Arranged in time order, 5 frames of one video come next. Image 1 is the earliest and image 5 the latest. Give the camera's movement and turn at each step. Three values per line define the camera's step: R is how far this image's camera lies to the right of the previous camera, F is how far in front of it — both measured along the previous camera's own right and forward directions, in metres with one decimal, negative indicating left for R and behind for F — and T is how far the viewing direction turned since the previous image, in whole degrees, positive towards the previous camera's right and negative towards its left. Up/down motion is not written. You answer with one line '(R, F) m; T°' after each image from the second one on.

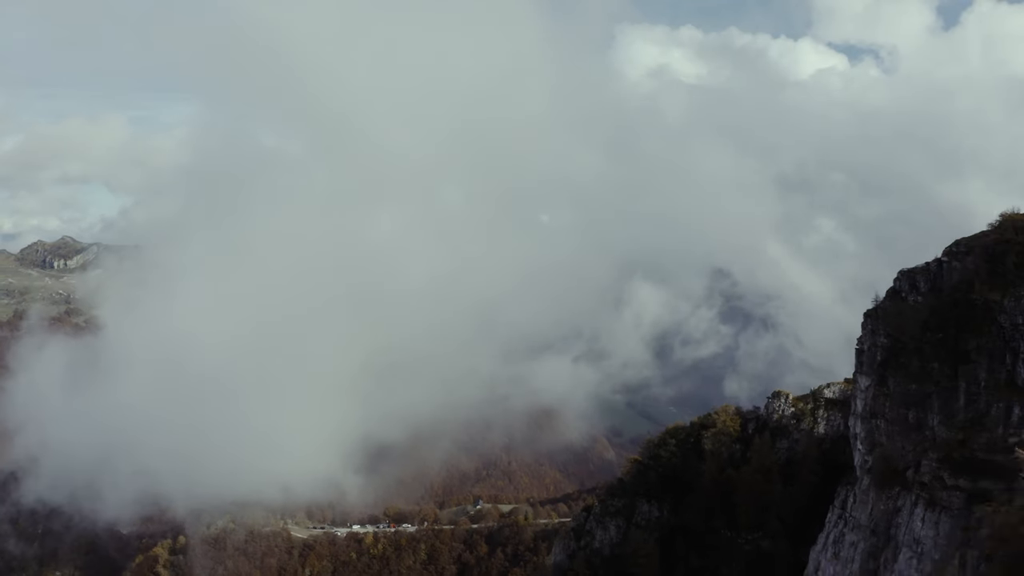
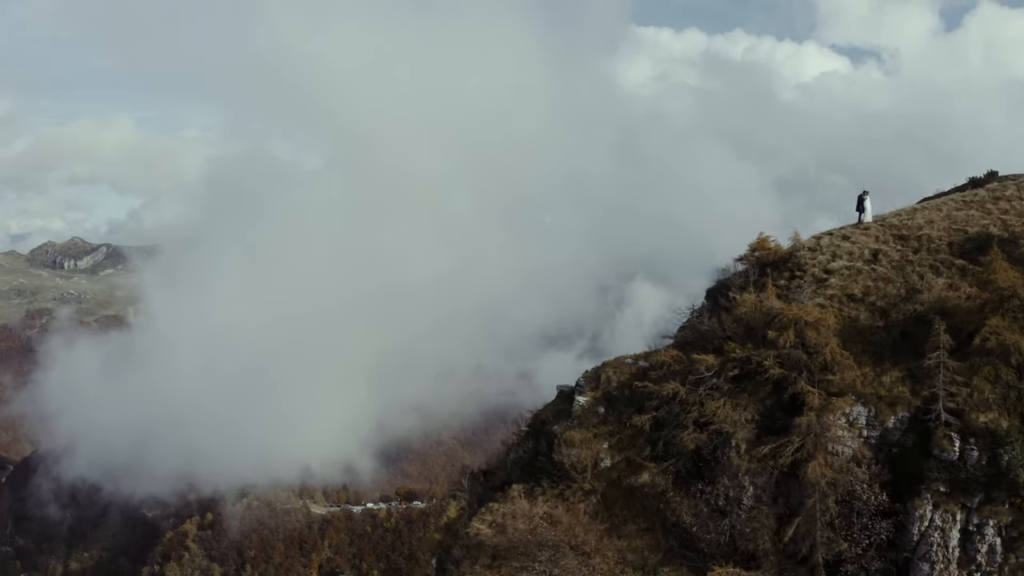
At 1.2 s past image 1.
(+0.2, -4.8) m; 0°
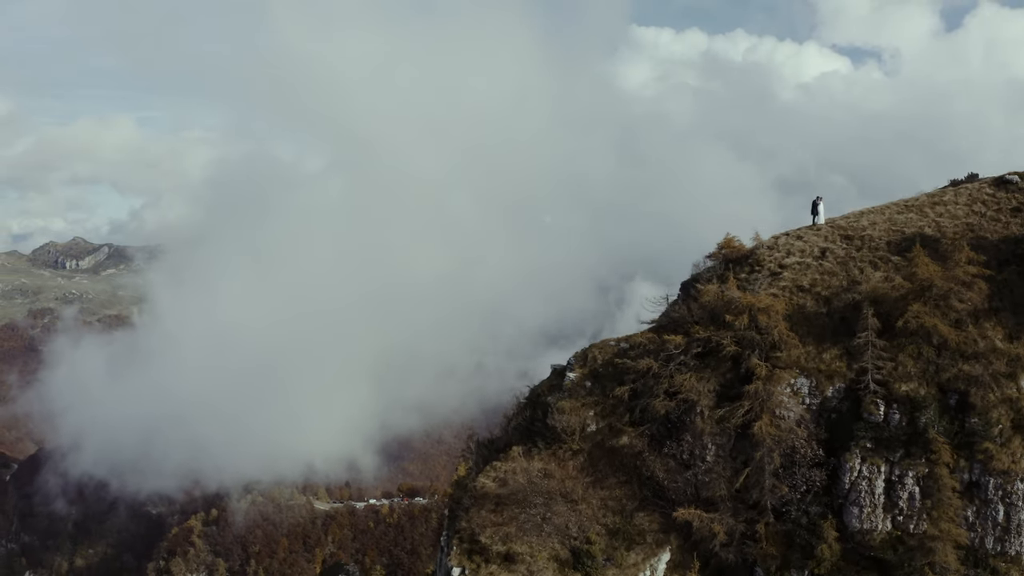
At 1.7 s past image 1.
(0.0, -0.9) m; 0°
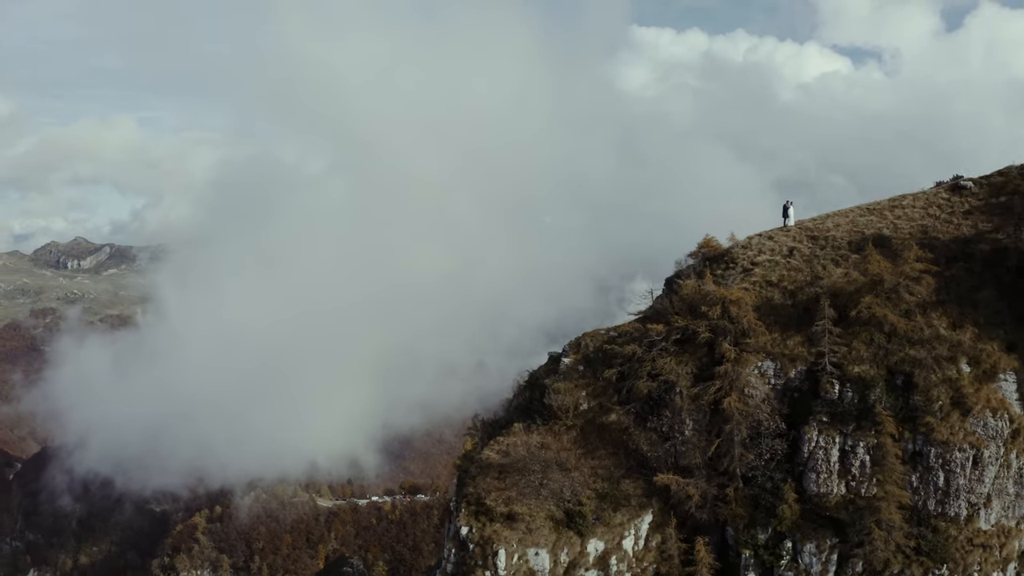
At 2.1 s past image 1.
(0.0, -0.7) m; 0°
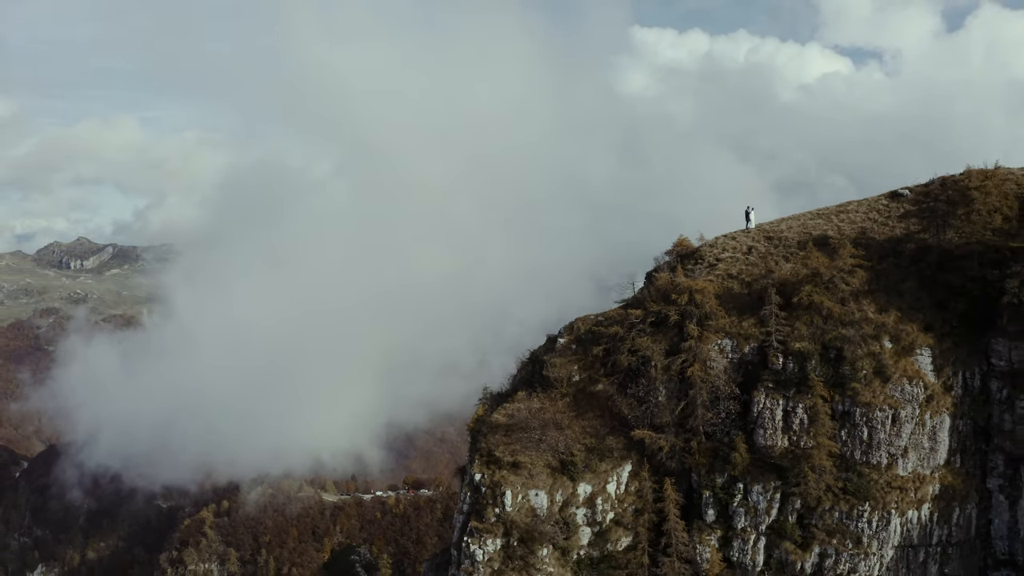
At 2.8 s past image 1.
(0.0, -1.3) m; 0°
